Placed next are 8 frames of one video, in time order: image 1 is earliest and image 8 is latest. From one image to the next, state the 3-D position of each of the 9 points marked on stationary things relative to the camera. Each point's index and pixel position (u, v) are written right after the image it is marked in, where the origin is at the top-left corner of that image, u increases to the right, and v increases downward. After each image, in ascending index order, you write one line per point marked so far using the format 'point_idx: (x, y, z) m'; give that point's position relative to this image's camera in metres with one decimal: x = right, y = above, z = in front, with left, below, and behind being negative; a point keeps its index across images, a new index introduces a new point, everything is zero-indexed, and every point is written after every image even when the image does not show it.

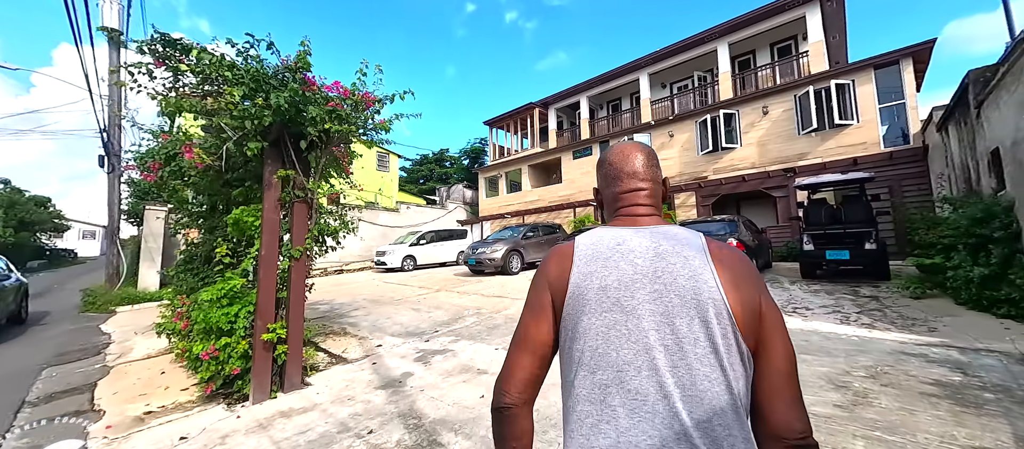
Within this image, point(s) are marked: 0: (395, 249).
0: (-5.2, -1.1, +14.0) m
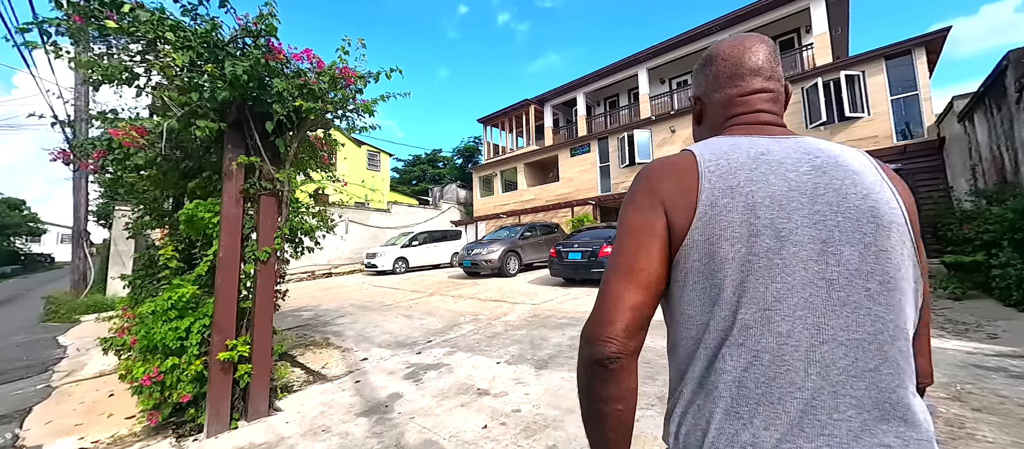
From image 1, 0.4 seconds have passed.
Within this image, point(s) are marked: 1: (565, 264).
0: (-5.3, -1.1, +13.4) m
1: (+1.1, -0.9, +6.9) m
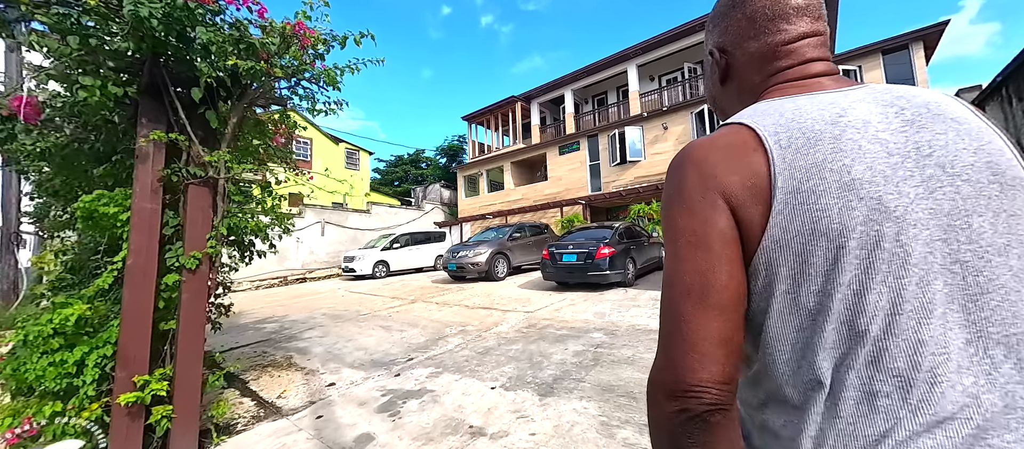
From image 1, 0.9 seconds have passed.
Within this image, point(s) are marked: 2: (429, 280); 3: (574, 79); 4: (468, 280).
0: (-5.8, -1.1, +12.6) m
1: (+0.9, -0.9, +6.3) m
2: (-2.7, -1.8, +10.0) m
3: (+2.7, +6.4, +14.0) m
4: (-1.3, -1.6, +9.3) m
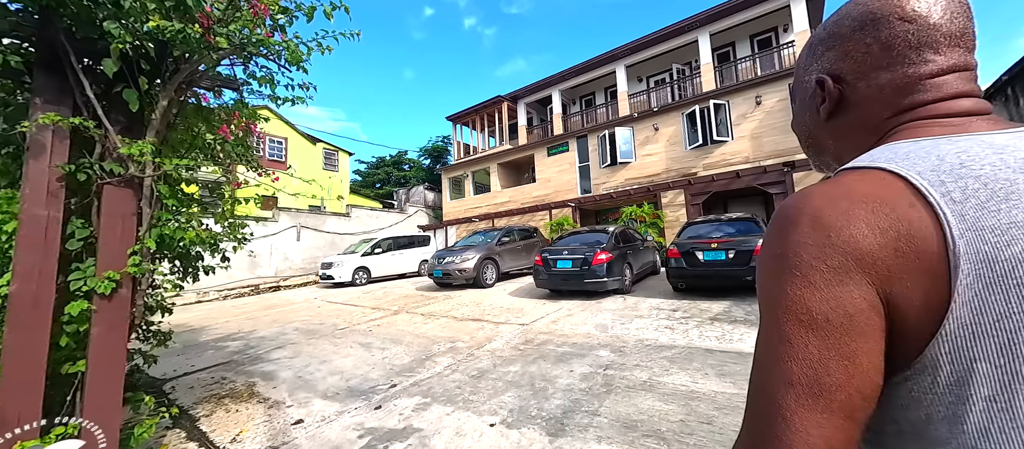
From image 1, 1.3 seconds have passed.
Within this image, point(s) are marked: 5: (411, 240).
0: (-6.3, -1.3, +11.9) m
1: (+0.7, -0.9, +6.0) m
2: (-3.0, -1.9, +9.4) m
3: (+2.2, +6.3, +13.8) m
4: (-1.6, -1.7, +8.9) m
5: (-4.4, -0.7, +13.8) m
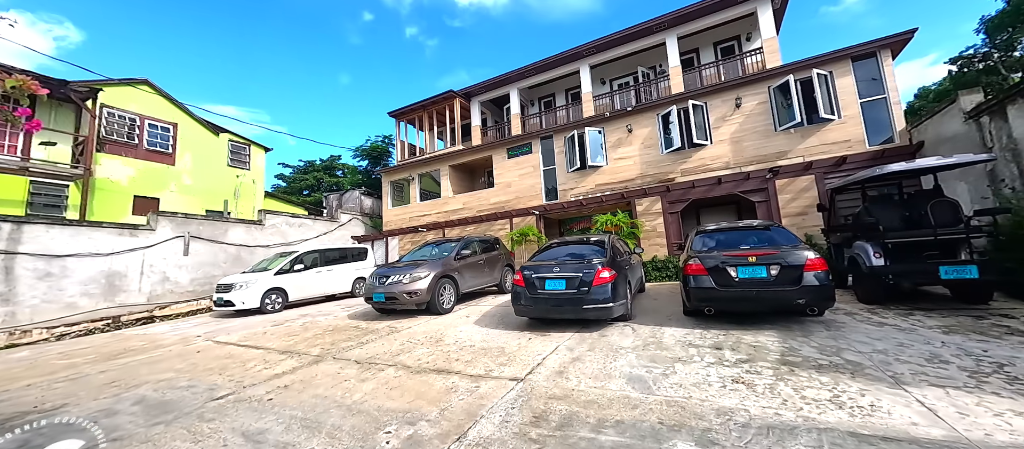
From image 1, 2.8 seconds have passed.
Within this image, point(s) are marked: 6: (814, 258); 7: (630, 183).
0: (-7.6, -1.6, +9.1) m
1: (+0.4, -1.1, +4.6) m
2: (-3.9, -2.1, +7.3) m
3: (+0.4, +5.9, +12.8) m
4: (-2.4, -1.9, +7.0) m
5: (-6.0, -1.0, +11.4) m
6: (+3.5, -0.4, +3.7) m
7: (+3.4, +1.2, +9.0) m
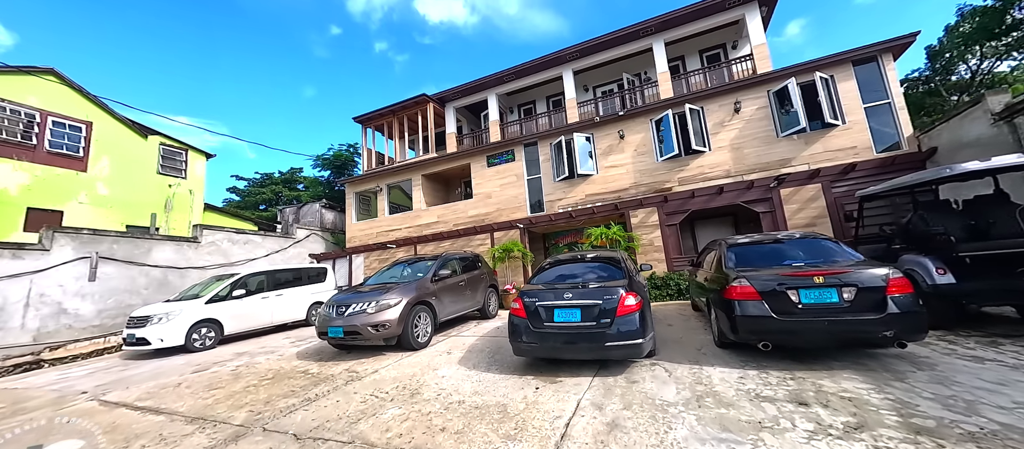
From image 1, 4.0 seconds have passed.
0: (-7.9, -2.0, +7.4) m
1: (+0.4, -1.2, +3.6) m
2: (-4.1, -2.4, +5.8) m
3: (-0.4, +5.4, +12.0) m
4: (-2.6, -2.2, +5.7) m
5: (-6.6, -1.5, +9.8) m
6: (+3.6, -0.5, +3.0) m
7: (+2.9, +0.8, +8.3) m
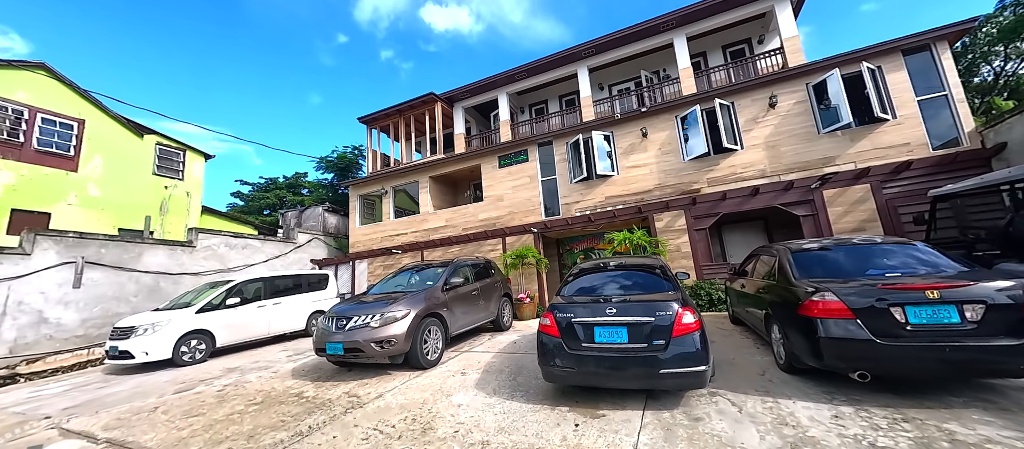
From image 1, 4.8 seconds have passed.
0: (-7.6, -2.0, +6.8) m
1: (+0.7, -1.2, +3.0) m
2: (-3.8, -2.5, +5.3) m
3: (0.0, +5.2, +11.6) m
4: (-2.3, -2.3, +5.1) m
5: (-6.3, -1.6, +9.2) m
6: (+3.9, -0.5, +2.4) m
7: (+3.3, +0.7, +7.8) m
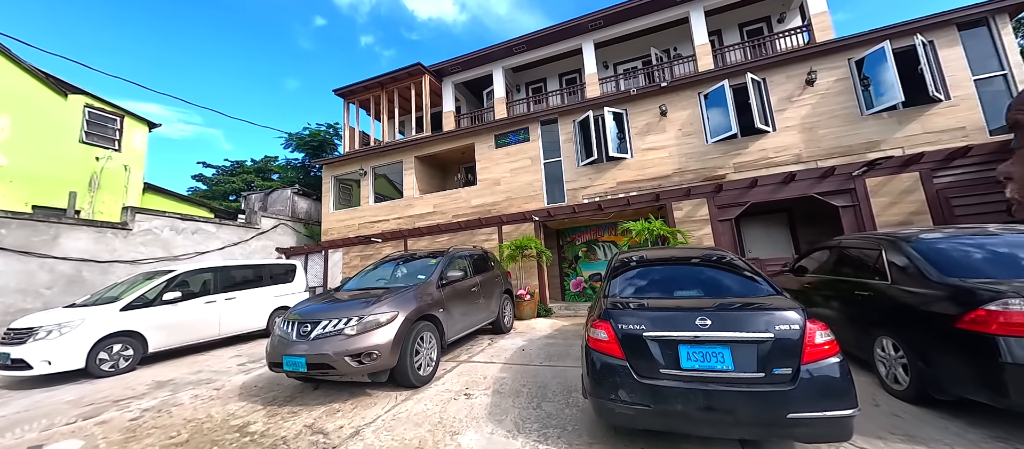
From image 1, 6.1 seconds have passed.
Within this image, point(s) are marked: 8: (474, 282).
0: (-7.5, -1.6, +5.4) m
1: (+1.0, -1.1, +2.0) m
2: (-3.7, -2.2, +4.1) m
3: (-0.1, +5.6, +10.4) m
4: (-2.2, -2.0, +4.0) m
5: (-6.3, -1.2, +7.8) m
6: (+4.2, -0.4, +1.6) m
7: (+3.3, +1.0, +7.0) m
8: (-0.6, -0.9, +5.2) m
